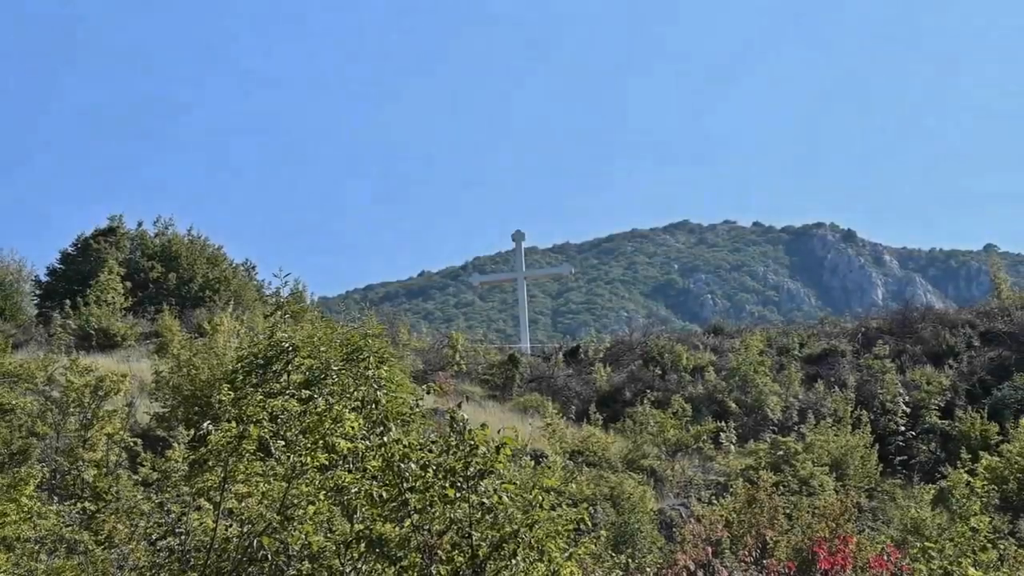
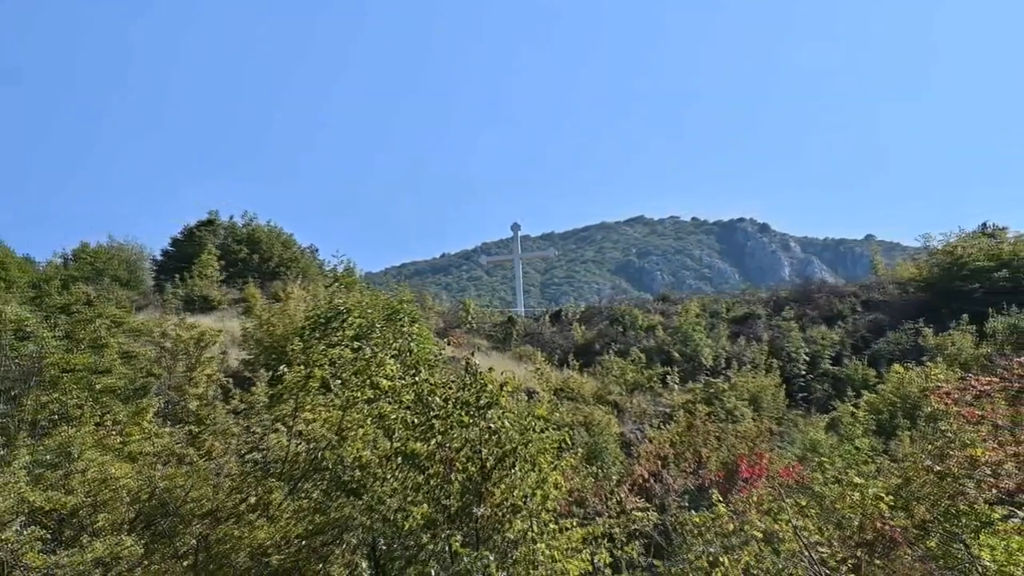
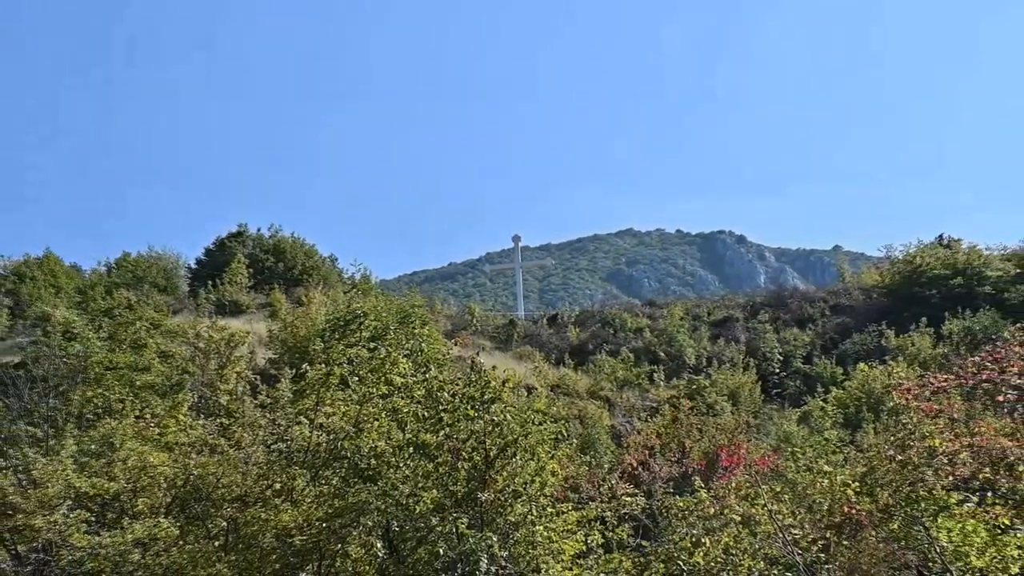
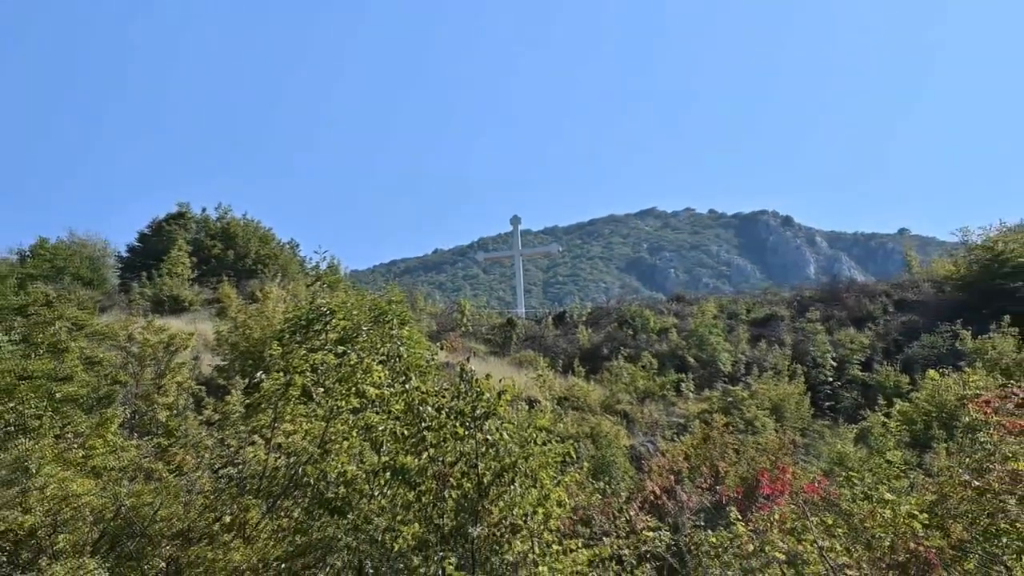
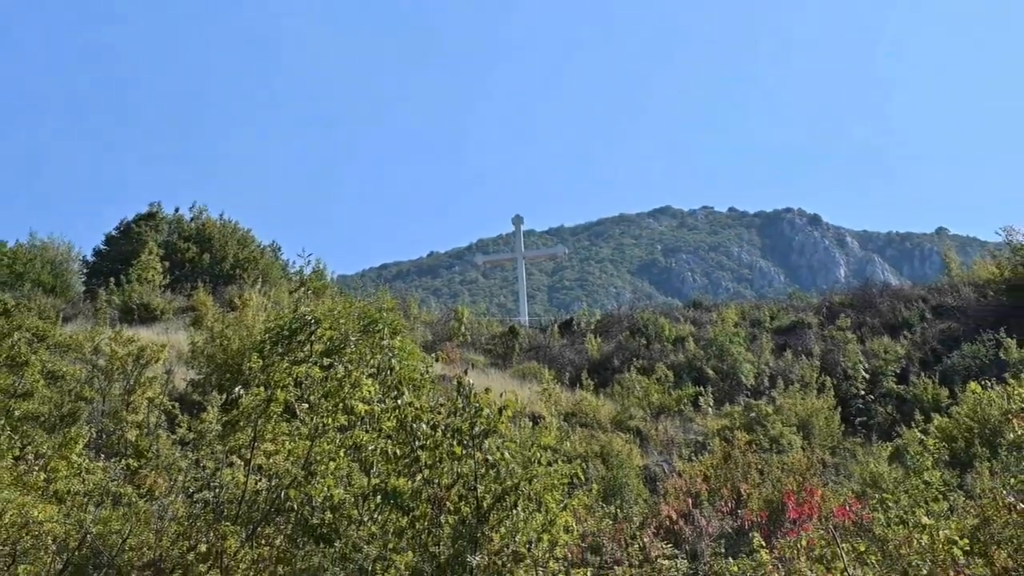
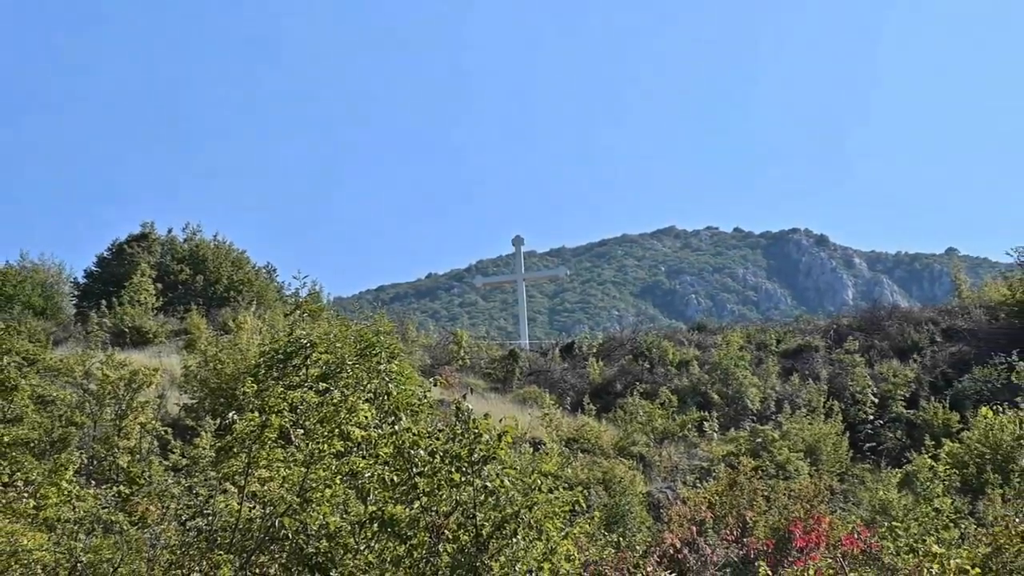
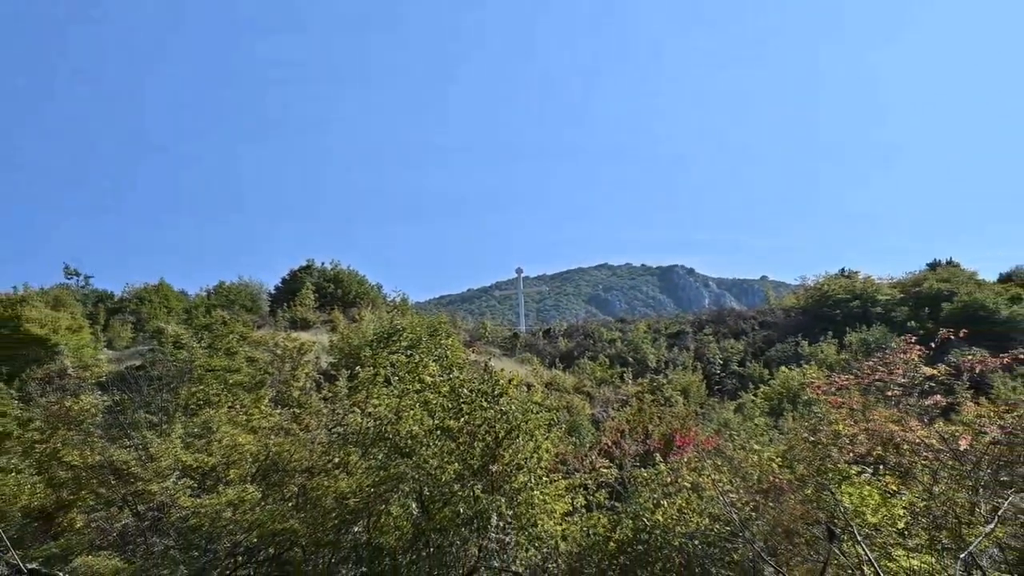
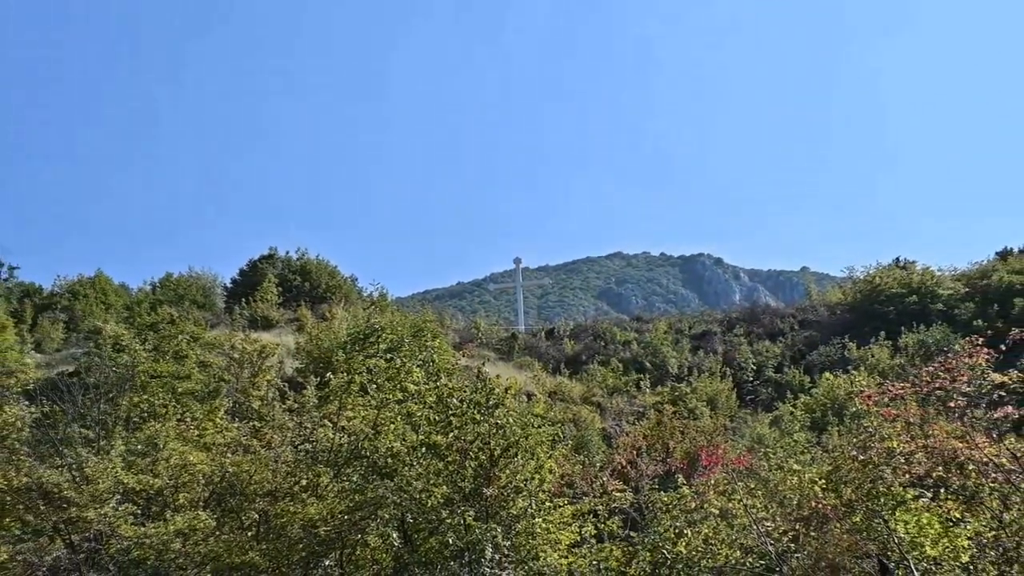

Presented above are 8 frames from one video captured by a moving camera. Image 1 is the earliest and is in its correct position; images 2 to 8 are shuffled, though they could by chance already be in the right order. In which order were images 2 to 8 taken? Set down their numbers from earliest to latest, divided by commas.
6, 5, 4, 2, 3, 8, 7
